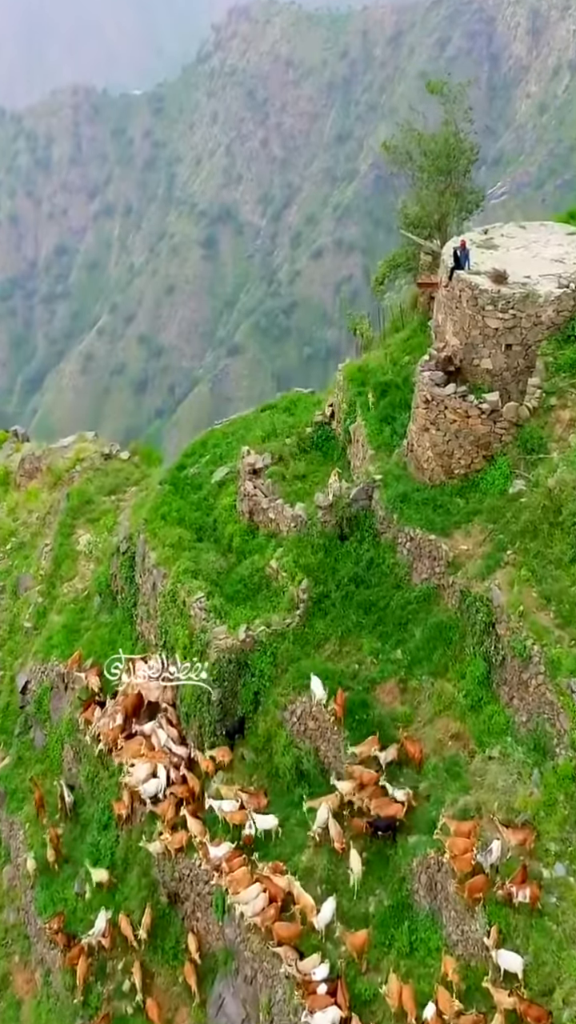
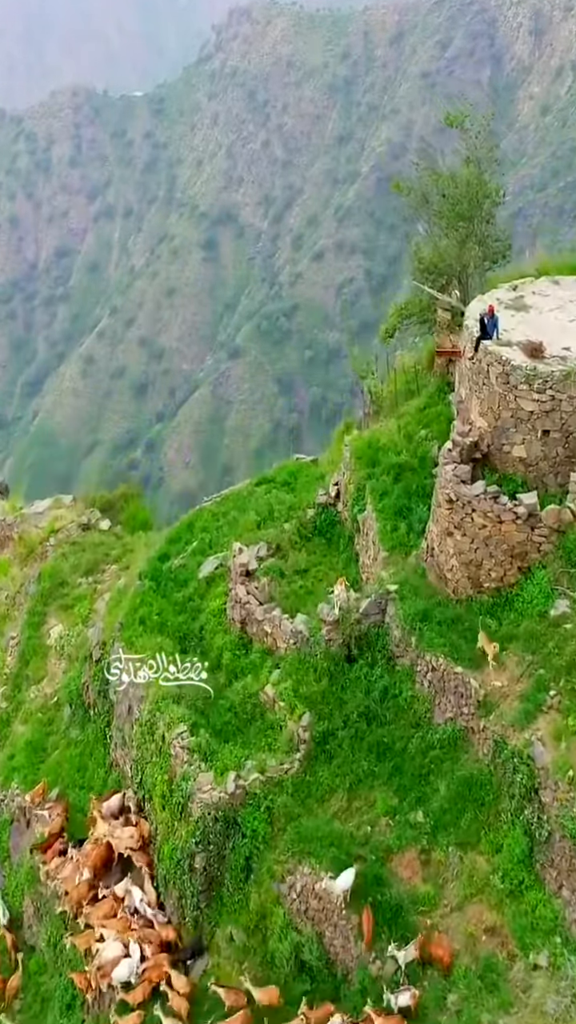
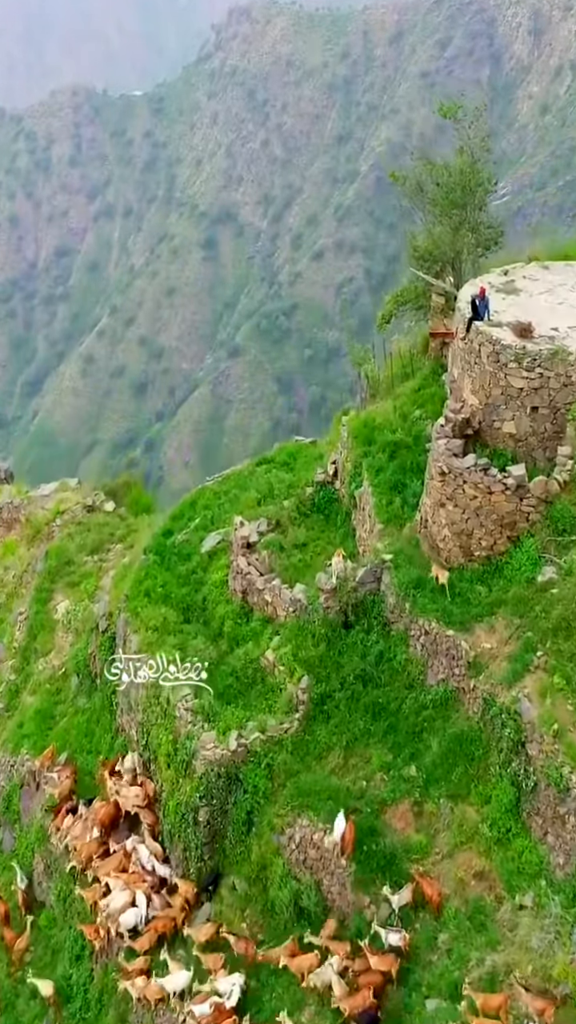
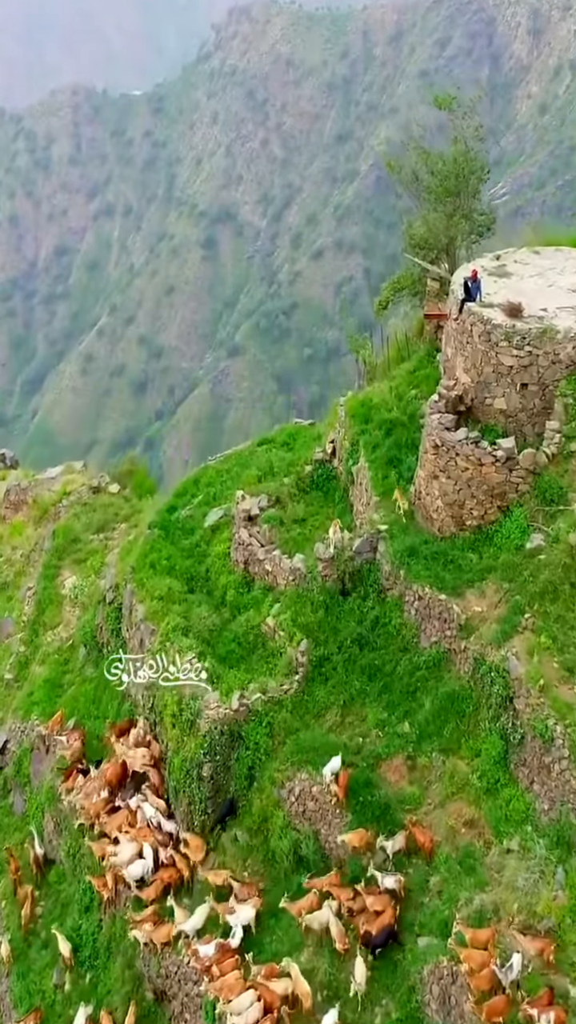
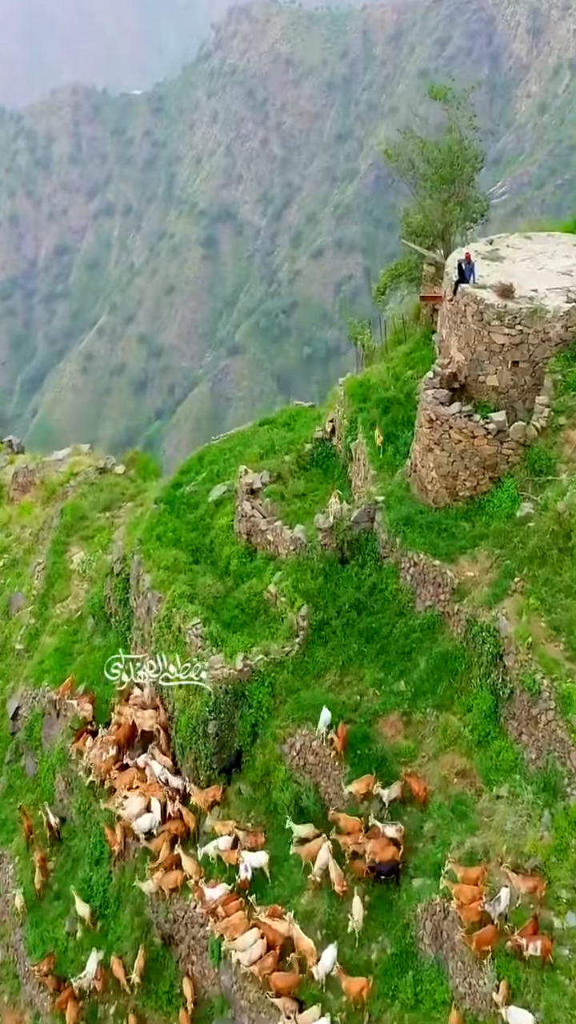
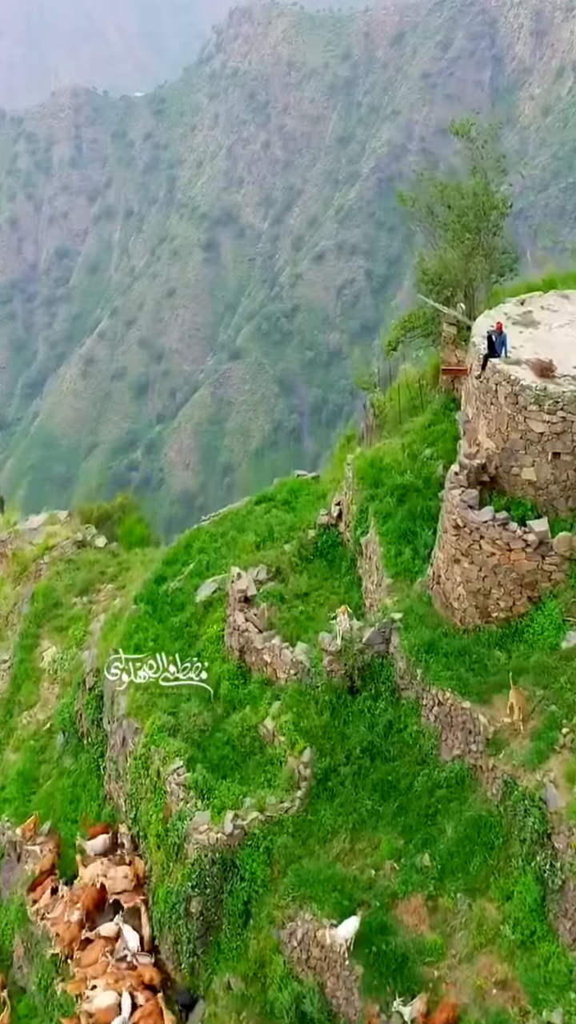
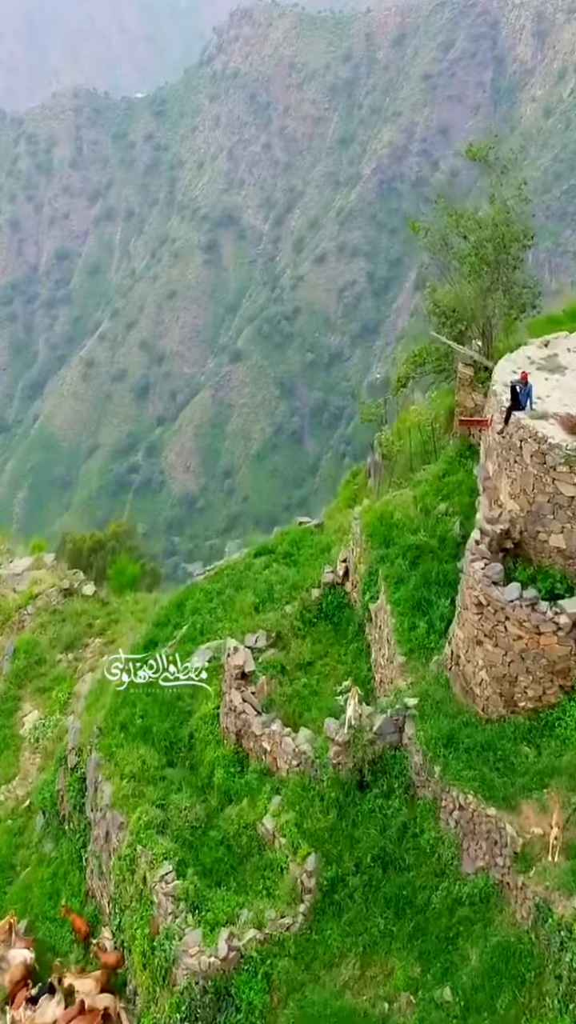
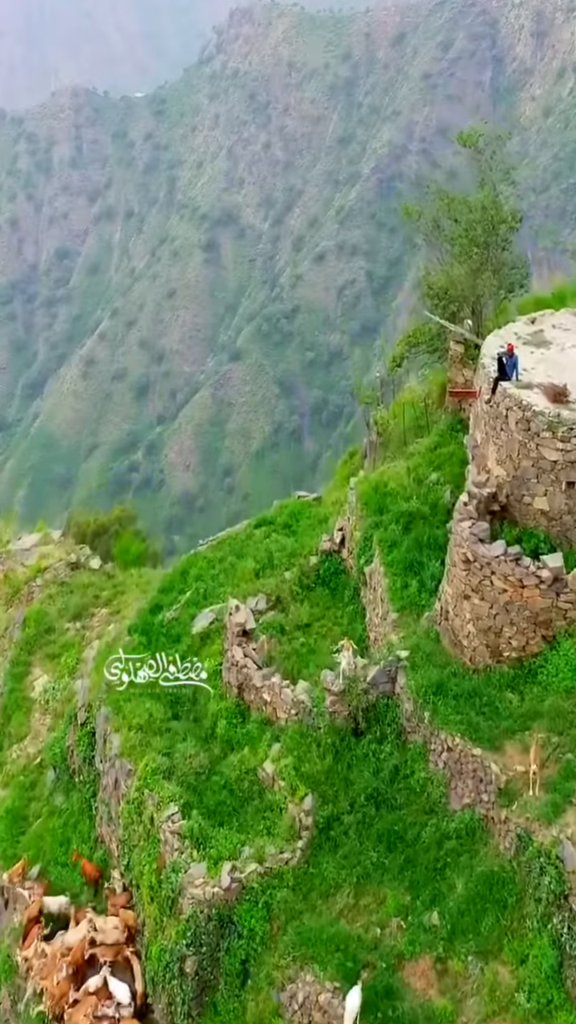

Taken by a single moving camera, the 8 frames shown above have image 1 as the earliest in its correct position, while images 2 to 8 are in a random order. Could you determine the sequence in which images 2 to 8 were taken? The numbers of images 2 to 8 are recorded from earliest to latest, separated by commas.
5, 4, 3, 2, 6, 8, 7
